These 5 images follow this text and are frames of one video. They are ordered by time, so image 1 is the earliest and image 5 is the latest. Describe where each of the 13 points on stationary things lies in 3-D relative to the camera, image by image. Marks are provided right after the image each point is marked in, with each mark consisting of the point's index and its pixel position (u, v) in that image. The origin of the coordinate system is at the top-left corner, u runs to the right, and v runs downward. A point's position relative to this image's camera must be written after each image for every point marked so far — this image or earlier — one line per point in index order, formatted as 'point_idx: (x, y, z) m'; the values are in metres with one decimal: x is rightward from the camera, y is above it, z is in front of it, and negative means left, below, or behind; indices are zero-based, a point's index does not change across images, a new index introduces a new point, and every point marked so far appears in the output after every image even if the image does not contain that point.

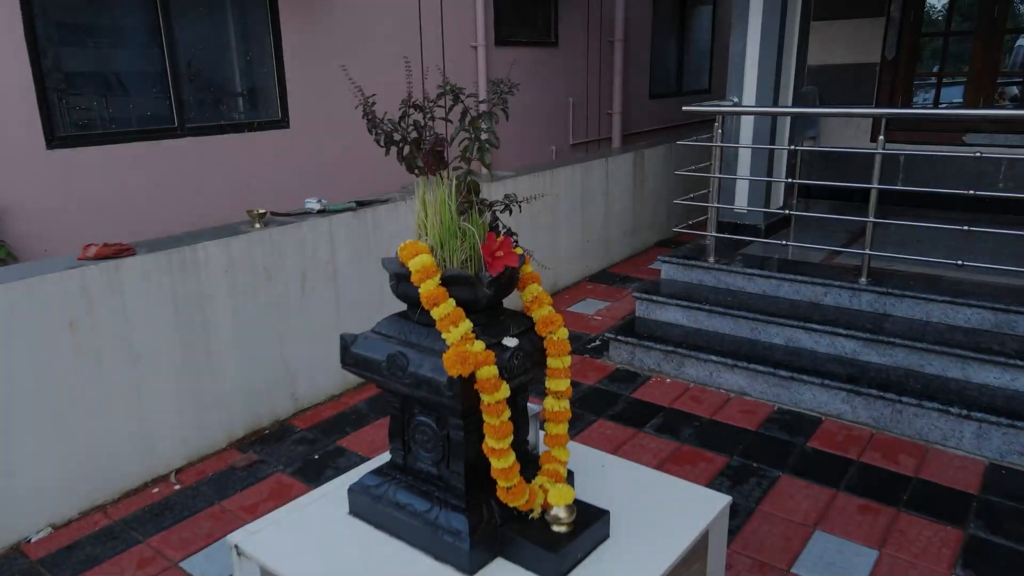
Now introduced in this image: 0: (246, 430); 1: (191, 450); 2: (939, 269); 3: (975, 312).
0: (-1.8, -0.9, +3.0) m
1: (-2.0, -1.0, +2.8) m
2: (+3.4, +0.2, +3.6) m
3: (+3.2, -0.2, +3.1) m
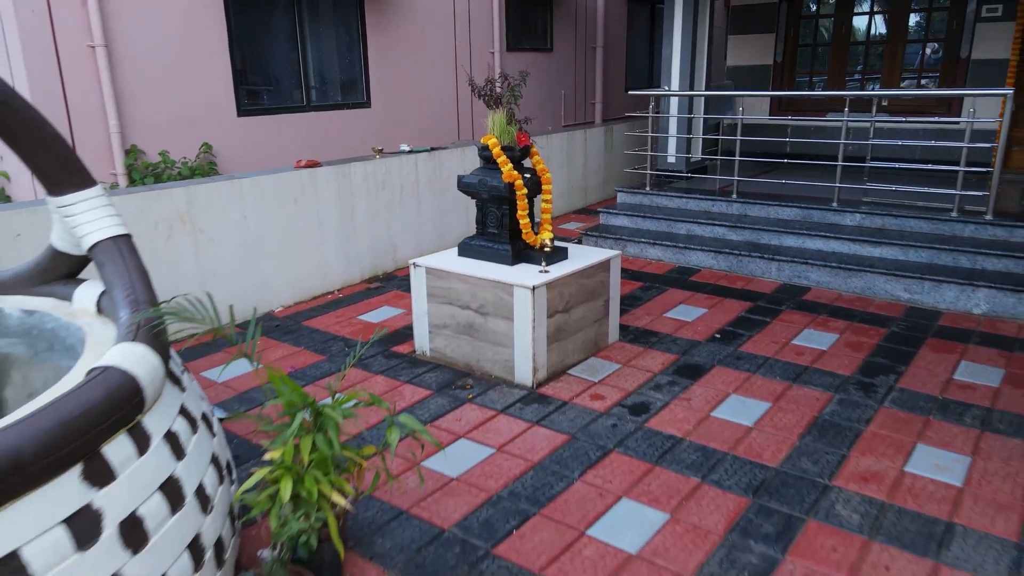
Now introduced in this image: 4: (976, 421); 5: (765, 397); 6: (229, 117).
0: (-1.7, +0.2, +5.3) m
1: (-1.9, +0.1, +5.1) m
2: (+3.5, +1.3, +5.8) m
3: (+3.3, +0.9, +5.3) m
4: (+3.1, -0.9, +3.0) m
5: (+1.9, -0.8, +3.3) m
6: (-3.5, +2.2, +5.6) m
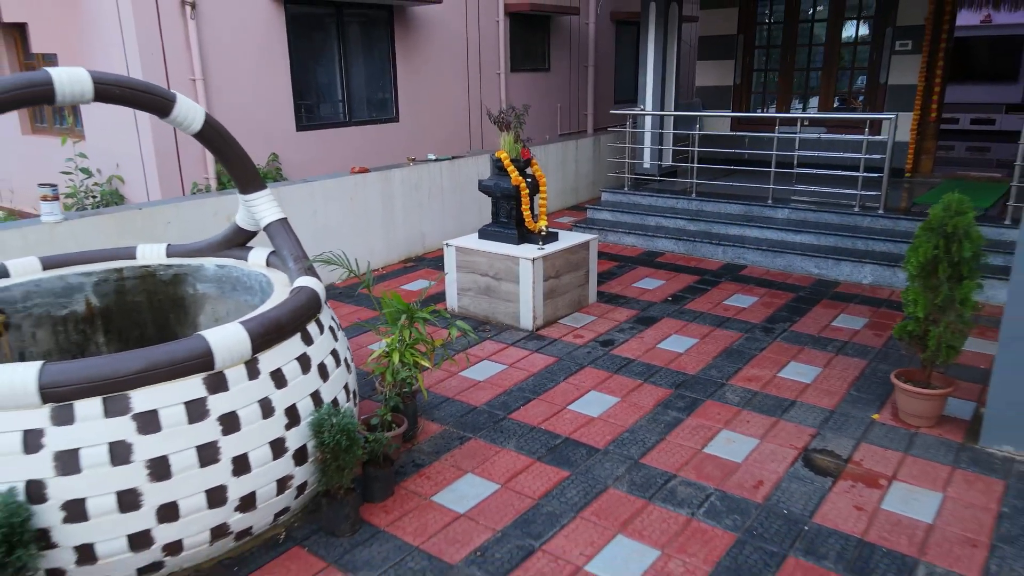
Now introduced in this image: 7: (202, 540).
0: (-1.6, +0.5, +6.7) m
1: (-1.8, +0.4, +6.5) m
2: (+3.6, +1.6, +7.2) m
3: (+3.4, +1.2, +6.7) m
4: (+3.2, -0.6, +4.5) m
5: (+1.9, -0.5, +4.8) m
6: (-3.5, +2.5, +7.1) m
7: (-1.8, -1.4, +2.6) m
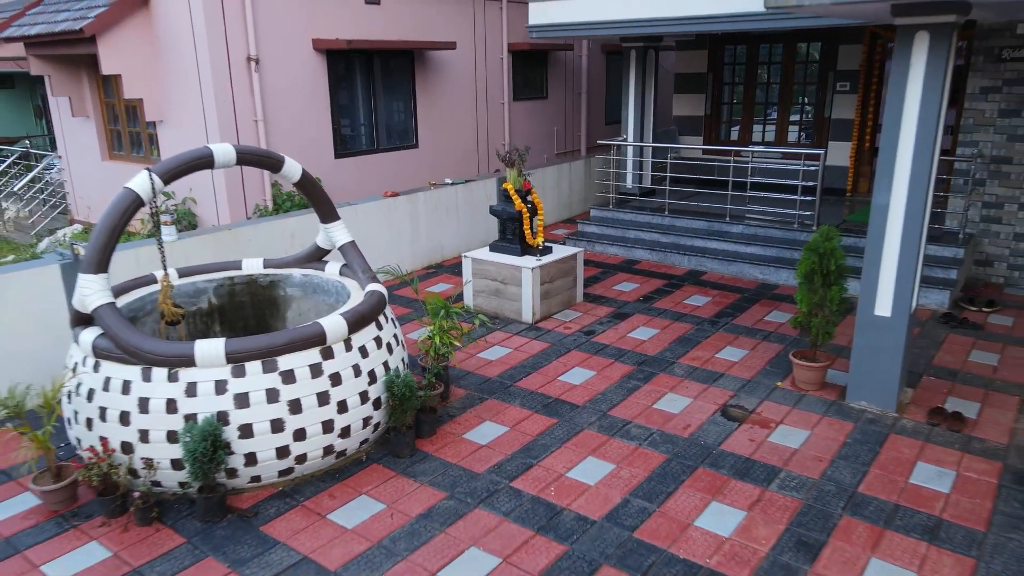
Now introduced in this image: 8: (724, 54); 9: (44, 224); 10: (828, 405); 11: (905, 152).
0: (-1.5, +0.4, +8.1) m
1: (-1.8, +0.4, +7.9) m
2: (+3.6, +1.5, +8.6) m
3: (+3.4, +1.2, +8.1) m
4: (+3.3, -0.6, +5.9) m
5: (+2.0, -0.5, +6.2) m
6: (-3.4, +2.4, +8.5) m
7: (-1.7, -1.5, +4.0) m
8: (+4.5, +5.0, +9.5) m
9: (-10.1, +1.4, +9.7) m
10: (+3.3, -1.2, +4.7) m
11: (+3.7, +1.3, +4.2) m
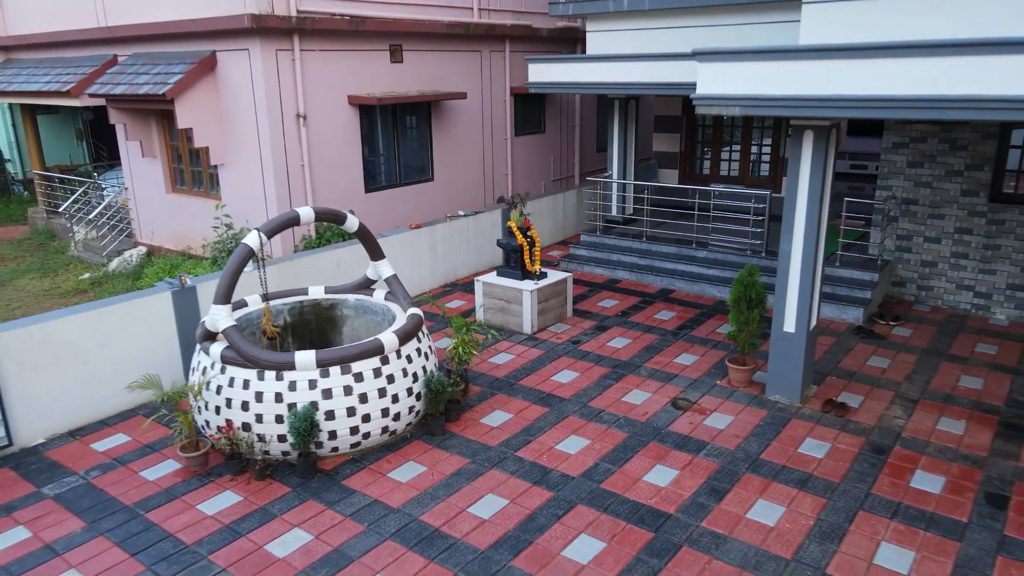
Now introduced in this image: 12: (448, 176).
0: (-1.5, +0.1, +9.7) m
1: (-1.7, +0.1, +9.5) m
2: (+3.7, +1.2, +10.2) m
3: (+3.5, +0.9, +9.7) m
4: (+3.3, -0.9, +7.5) m
5: (+2.1, -0.9, +7.8) m
6: (-3.4, +2.1, +10.1) m
7: (-1.7, -1.8, +5.6) m
8: (+4.6, +4.6, +11.1) m
9: (-10.0, +1.1, +11.3) m
10: (+3.4, -1.5, +6.3) m
11: (+3.7, +1.0, +5.8) m
12: (-1.6, +2.8, +11.3) m
